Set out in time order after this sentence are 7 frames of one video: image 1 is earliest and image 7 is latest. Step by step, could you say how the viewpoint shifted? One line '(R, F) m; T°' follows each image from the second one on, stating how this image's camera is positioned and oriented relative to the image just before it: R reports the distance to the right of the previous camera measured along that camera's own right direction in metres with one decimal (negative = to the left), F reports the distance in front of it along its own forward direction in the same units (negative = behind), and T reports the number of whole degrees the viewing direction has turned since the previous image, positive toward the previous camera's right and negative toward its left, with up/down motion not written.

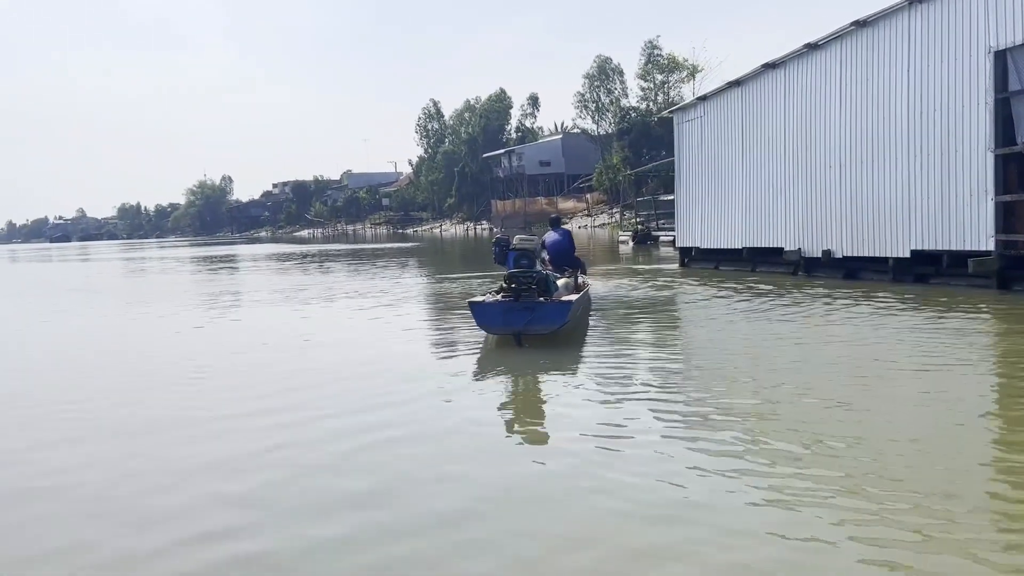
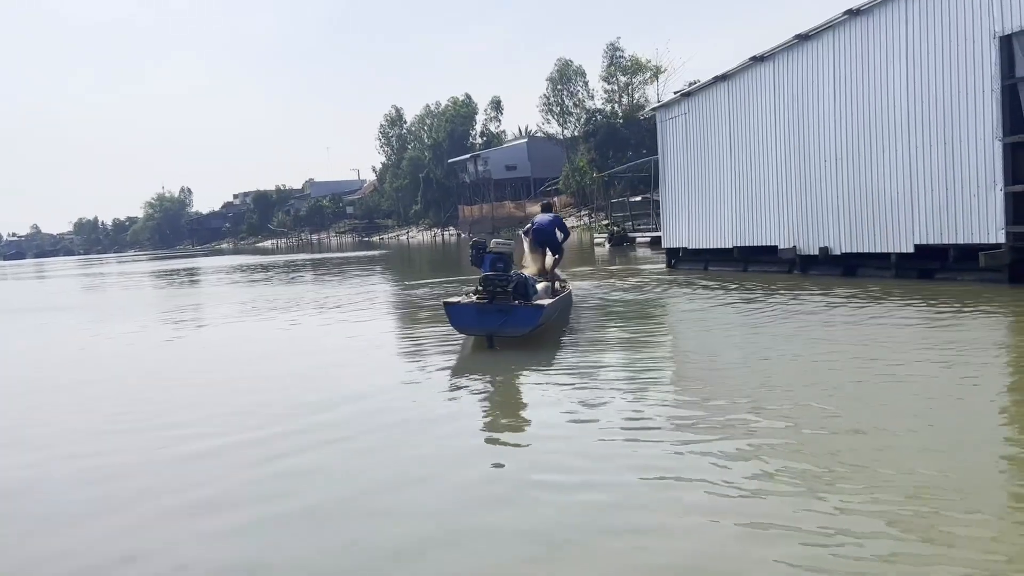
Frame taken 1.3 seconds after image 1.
(-0.3, +0.7) m; +2°
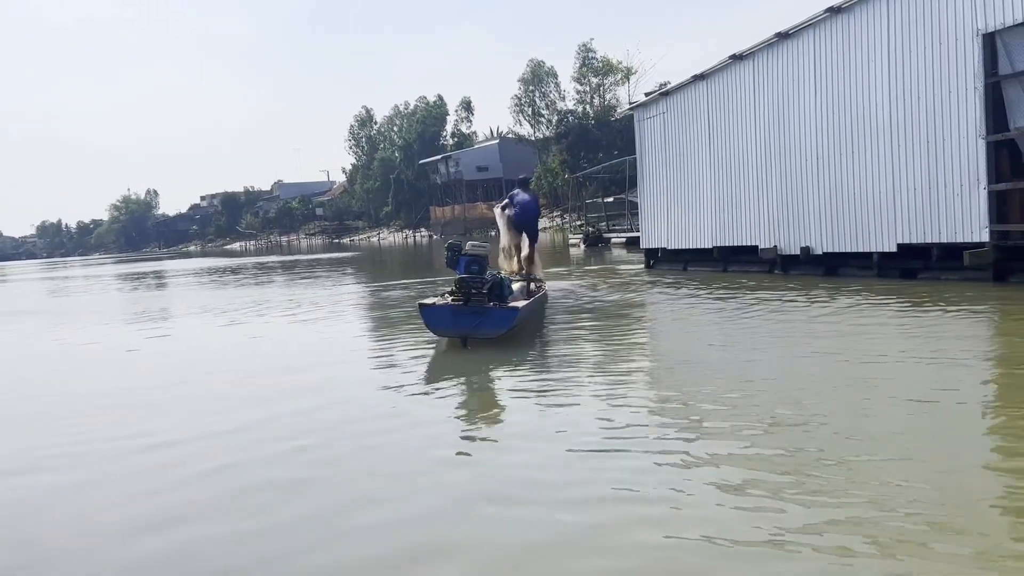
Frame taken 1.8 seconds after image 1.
(-0.1, +0.3) m; +2°
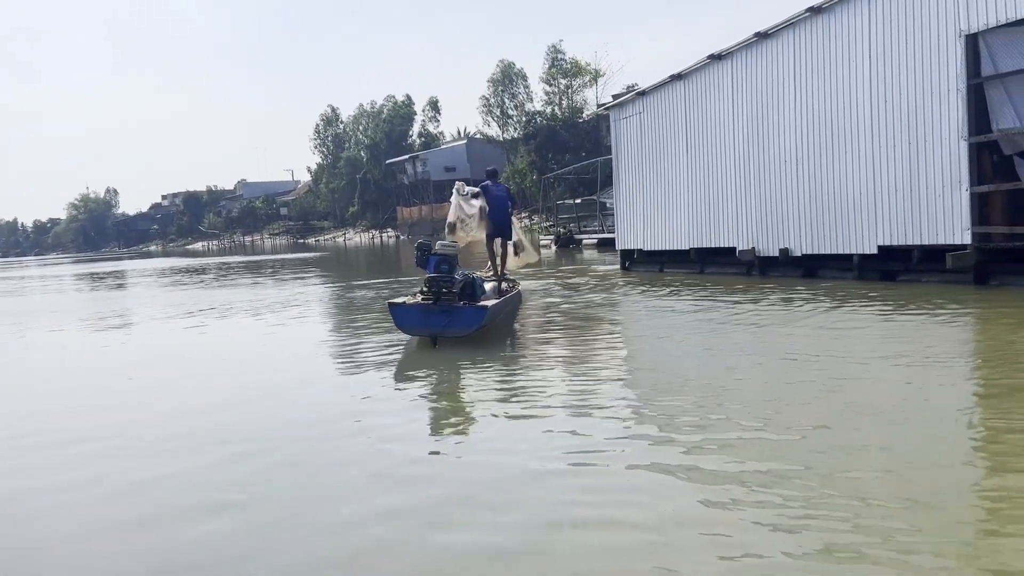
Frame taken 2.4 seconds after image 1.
(-0.2, +0.3) m; +2°
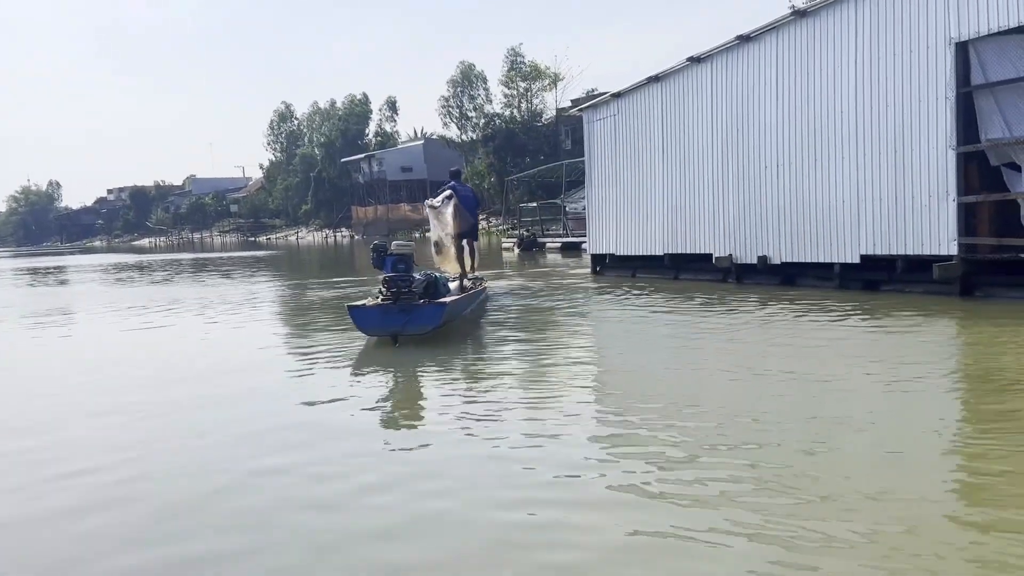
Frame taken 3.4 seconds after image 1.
(-0.3, +0.5) m; +3°
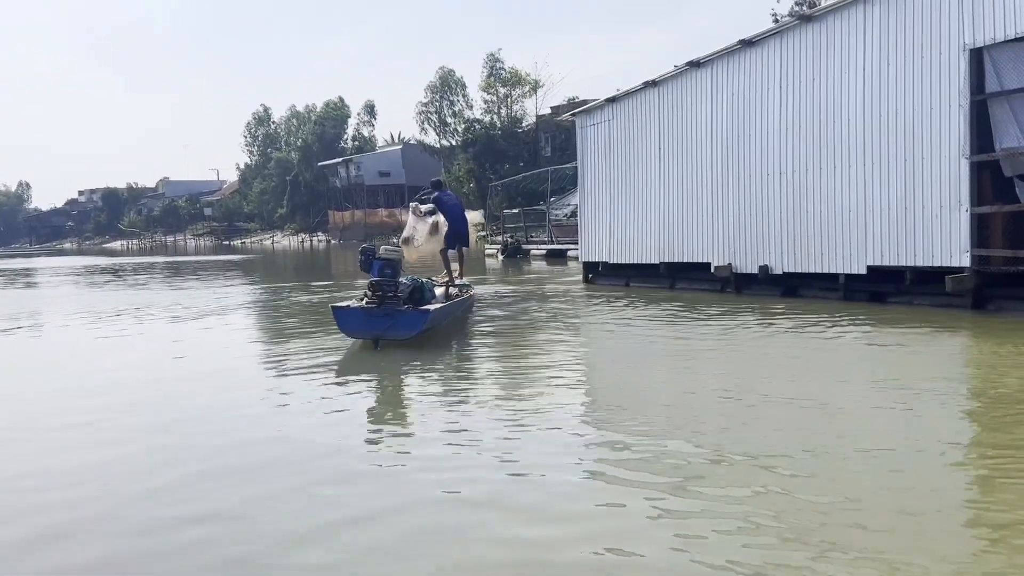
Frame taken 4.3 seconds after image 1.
(-0.3, +0.5) m; +2°
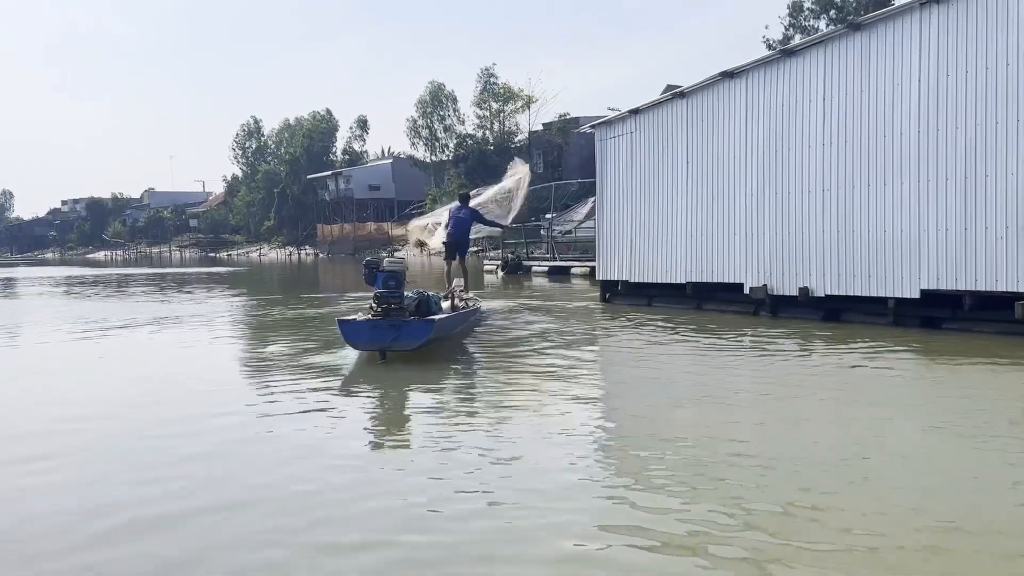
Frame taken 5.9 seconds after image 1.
(-0.6, +0.8) m; +1°
